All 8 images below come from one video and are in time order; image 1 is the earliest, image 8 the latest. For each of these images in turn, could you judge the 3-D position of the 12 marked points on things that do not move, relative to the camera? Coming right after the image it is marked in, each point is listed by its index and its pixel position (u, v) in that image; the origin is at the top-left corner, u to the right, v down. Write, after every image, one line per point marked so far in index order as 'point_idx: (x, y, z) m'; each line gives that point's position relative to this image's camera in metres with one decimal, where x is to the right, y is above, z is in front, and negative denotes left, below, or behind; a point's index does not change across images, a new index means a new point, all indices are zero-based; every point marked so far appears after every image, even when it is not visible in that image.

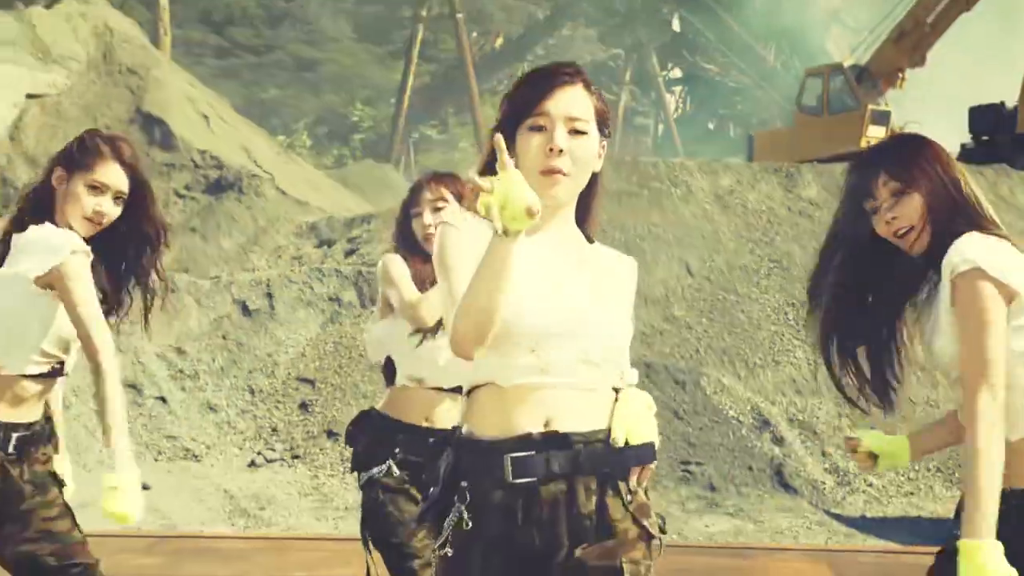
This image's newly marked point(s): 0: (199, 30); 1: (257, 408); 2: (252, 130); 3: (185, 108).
0: (-3.3, +2.7, +7.5) m
1: (-2.2, -1.0, +6.2) m
2: (-2.7, +1.7, +7.5) m
3: (-3.4, +1.9, +7.4) m
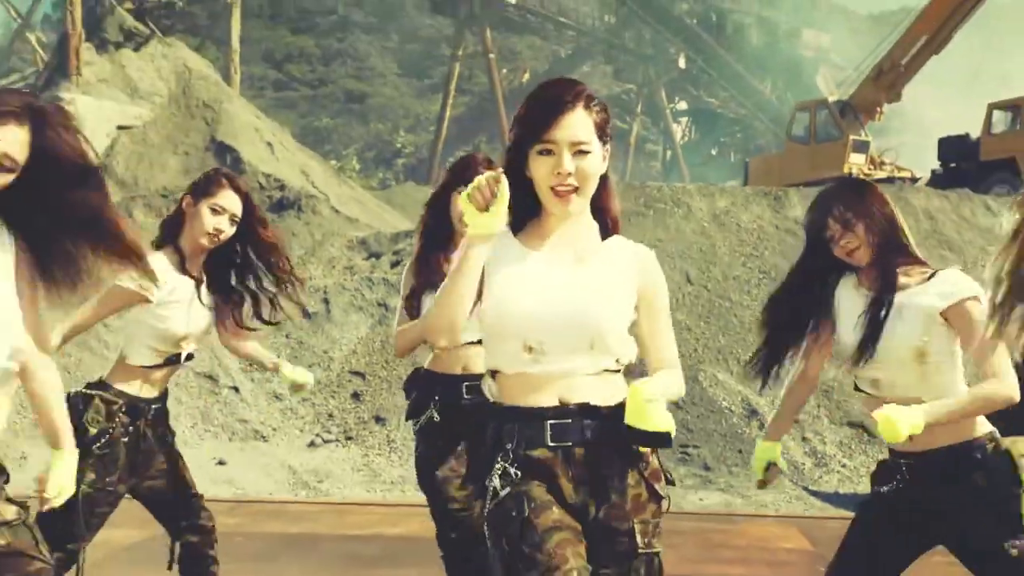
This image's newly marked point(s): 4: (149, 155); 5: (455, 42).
0: (-3.0, +2.7, +8.6) m
1: (-2.0, -1.1, +7.2) m
2: (-2.4, +1.6, +8.6) m
3: (-3.1, +1.8, +8.5) m
4: (-4.1, +1.5, +8.2) m
5: (-0.7, +3.1, +8.8) m
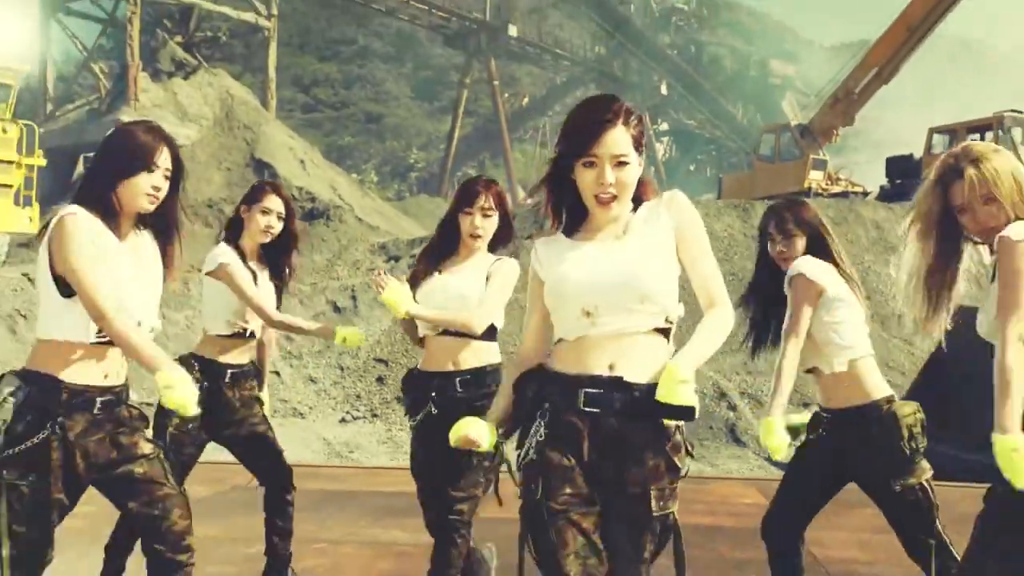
0: (-3.0, +2.7, +9.7) m
1: (-2.0, -1.1, +8.3) m
2: (-2.4, +1.6, +9.7) m
3: (-3.1, +1.8, +9.7) m
4: (-4.1, +1.5, +9.3) m
5: (-0.7, +3.1, +10.0) m
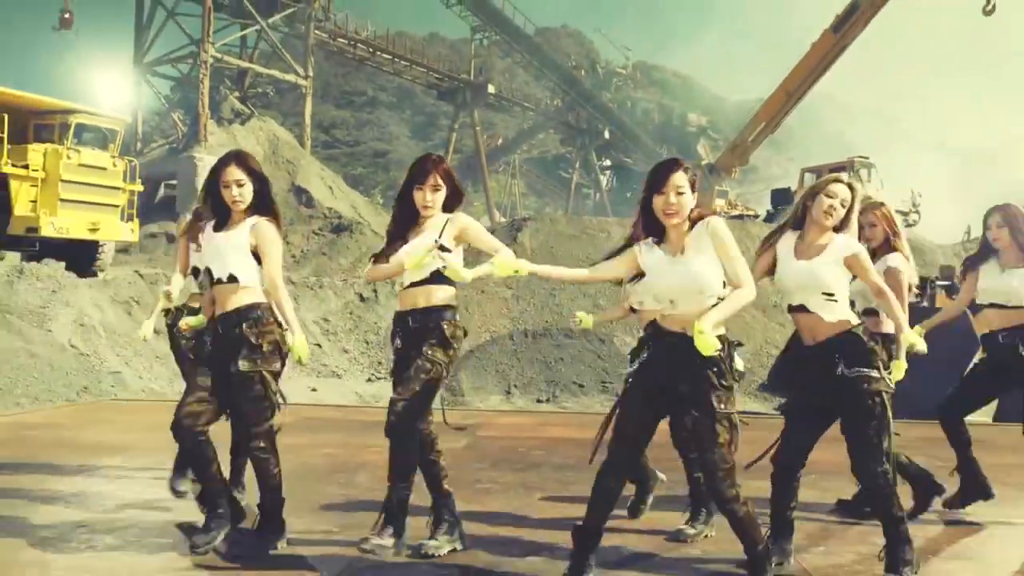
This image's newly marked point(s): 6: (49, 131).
0: (-3.4, +2.7, +12.6) m
1: (-2.2, -1.0, +11.2) m
2: (-2.8, +1.6, +12.6) m
3: (-3.5, +1.9, +12.5) m
4: (-4.5, +1.6, +12.1) m
5: (-1.1, +3.1, +13.0) m
6: (-6.6, +2.2, +10.2) m
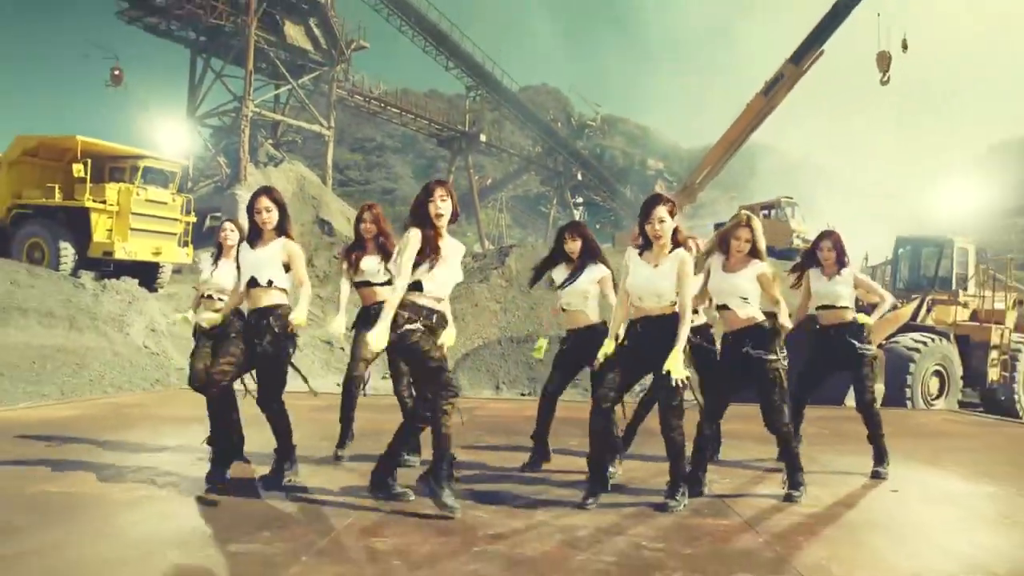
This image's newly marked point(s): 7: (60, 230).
0: (-3.6, +2.4, +15.0) m
1: (-2.5, -1.3, +13.5) m
2: (-3.0, +1.3, +15.0) m
3: (-3.7, +1.5, +14.9) m
4: (-4.7, +1.3, +14.4) m
5: (-1.3, +2.7, +15.5) m
6: (-6.8, +2.0, +12.5) m
7: (-7.5, +1.0, +12.0) m
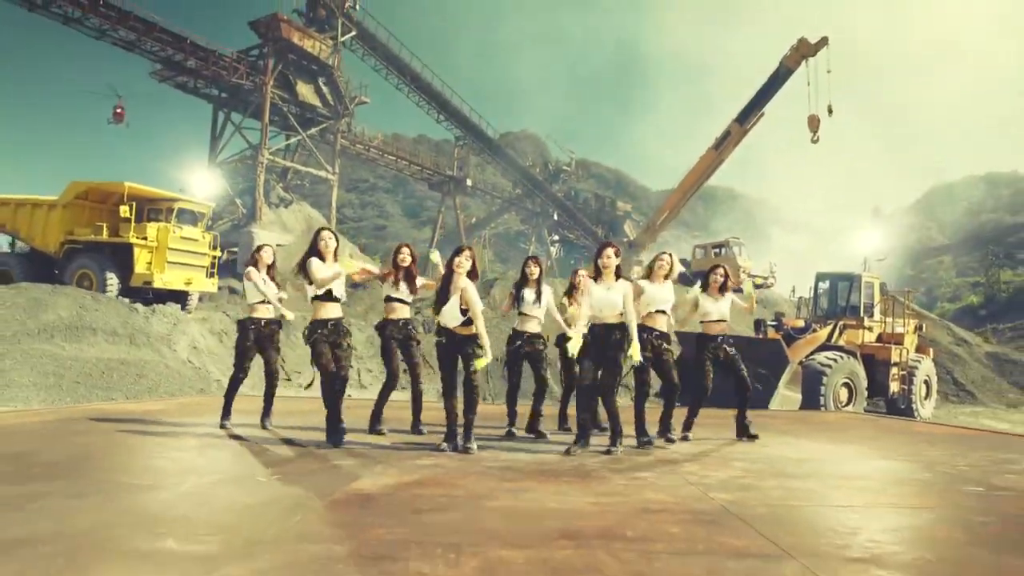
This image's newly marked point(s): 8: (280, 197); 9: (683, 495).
0: (-4.0, +1.7, +16.9) m
1: (-2.8, -1.9, +15.2) m
2: (-3.4, +0.6, +16.9) m
3: (-4.1, +0.9, +16.8) m
4: (-5.1, +0.7, +16.3) m
5: (-1.7, +2.0, +17.5) m
6: (-7.1, +1.5, +14.3) m
7: (-7.8, +0.5, +13.7) m
8: (-5.9, +2.3, +18.1) m
9: (+1.0, -1.2, +4.2) m
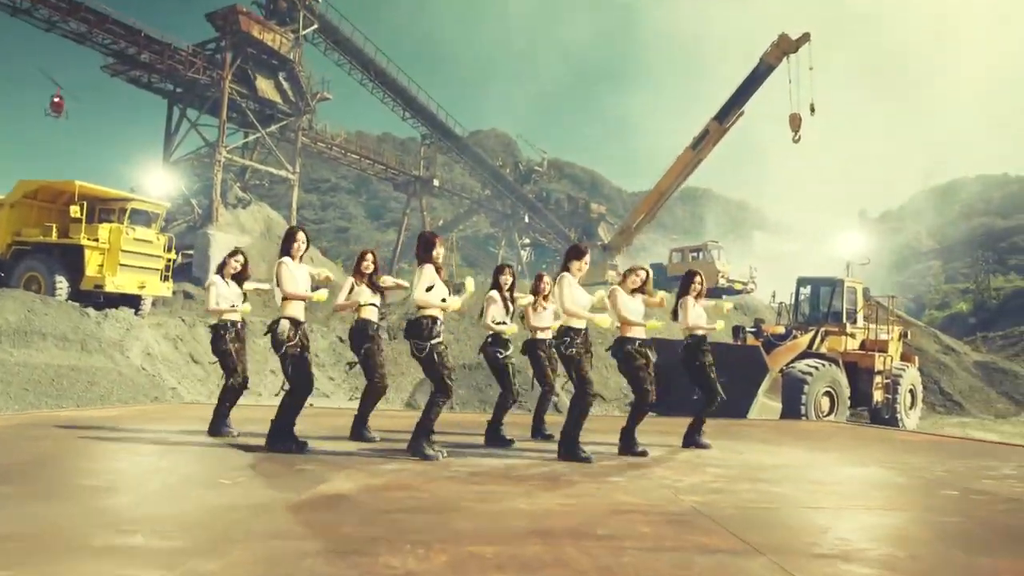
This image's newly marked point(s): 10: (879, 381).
0: (-4.7, +1.7, +16.3) m
1: (-3.5, -1.9, +14.7) m
2: (-4.2, +0.6, +16.3) m
3: (-4.8, +0.8, +16.2) m
4: (-5.8, +0.6, +15.7) m
5: (-2.5, +2.0, +17.0) m
6: (-7.7, +1.4, +13.6) m
7: (-8.4, +0.4, +13.0) m
8: (-6.7, +2.2, +17.5) m
9: (+0.8, -1.2, +3.9) m
10: (+4.8, -1.2, +9.5) m
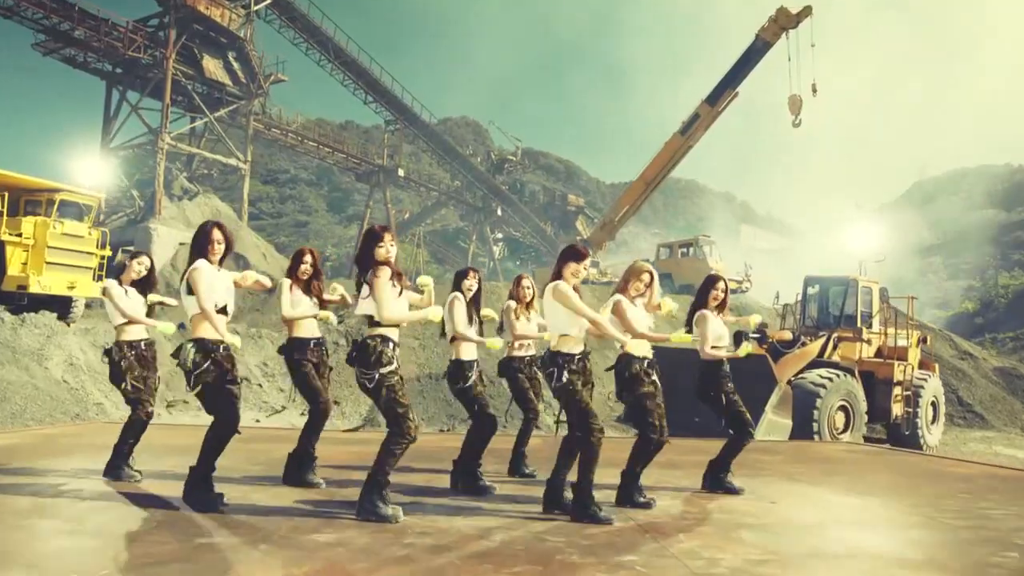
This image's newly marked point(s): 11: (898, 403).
0: (-5.3, +1.7, +14.9) m
1: (-4.0, -1.9, +13.4) m
2: (-4.7, +0.6, +14.9) m
3: (-5.4, +0.8, +14.8) m
4: (-6.3, +0.6, +14.2) m
5: (-3.1, +2.0, +15.7) m
6: (-8.2, +1.4, +12.1) m
7: (-8.9, +0.4, +11.5) m
8: (-7.4, +2.2, +16.0) m
9: (+0.7, -1.3, +2.7) m
10: (+4.5, -1.2, +8.4) m
11: (+4.5, -1.3, +8.5) m
